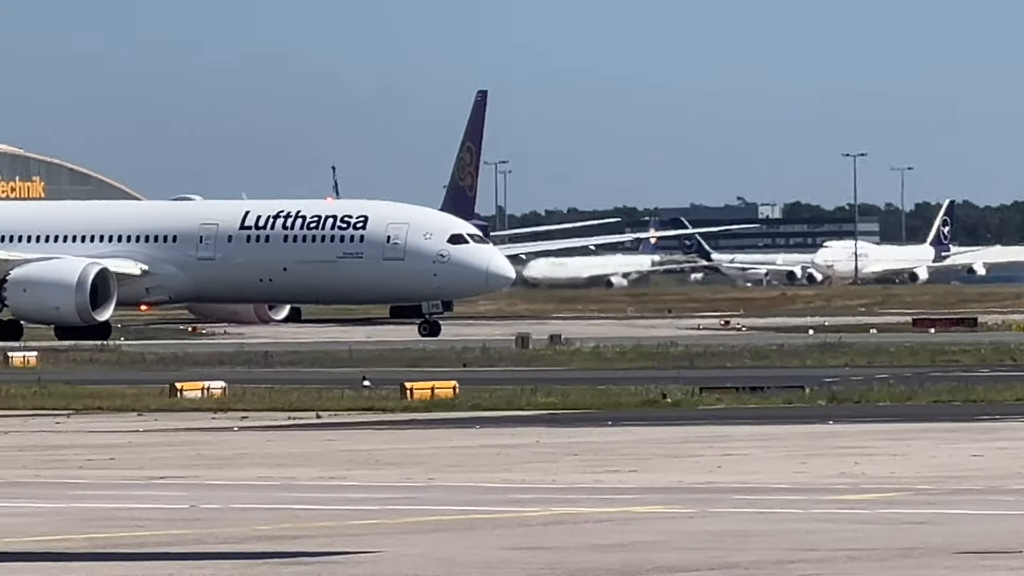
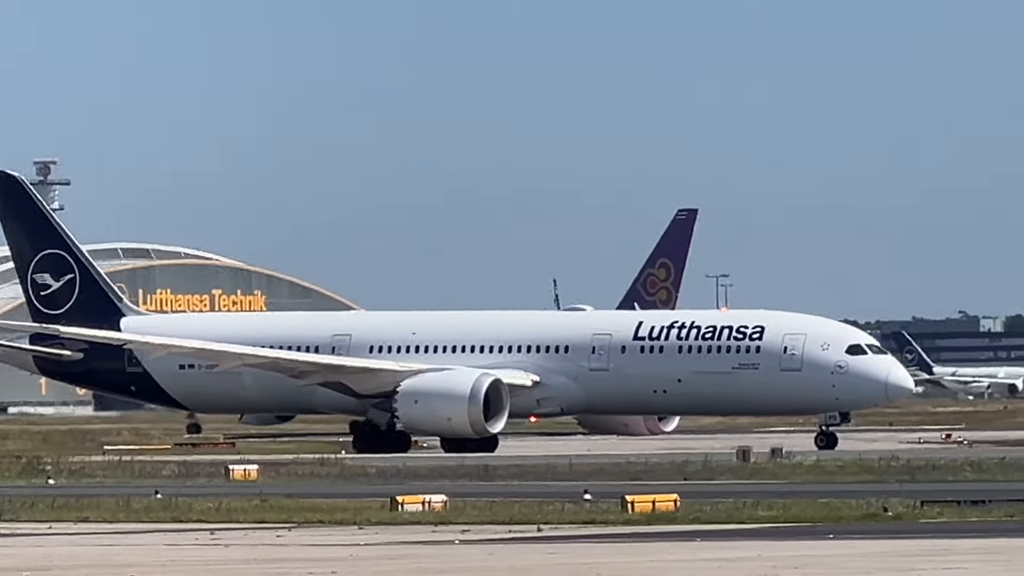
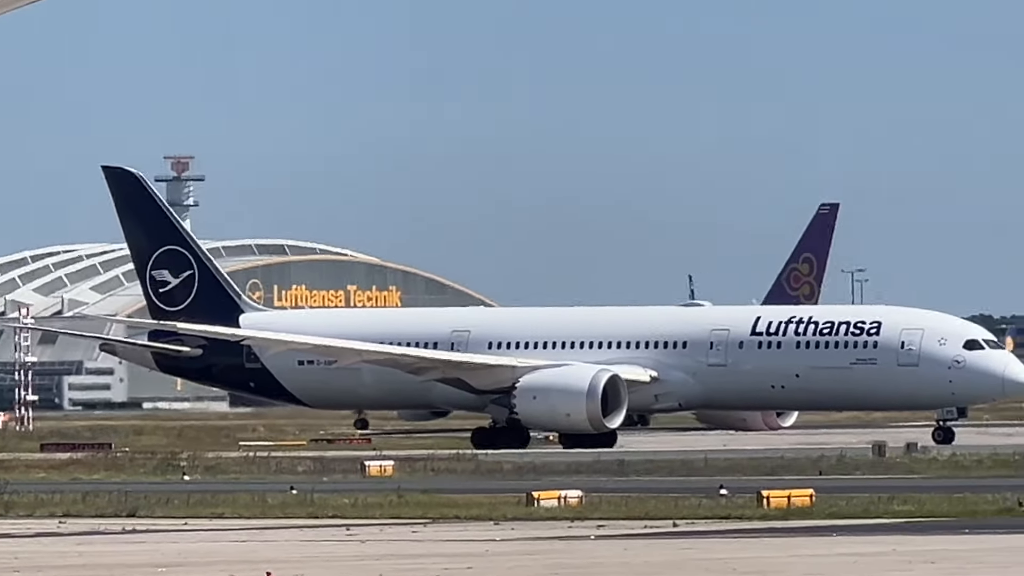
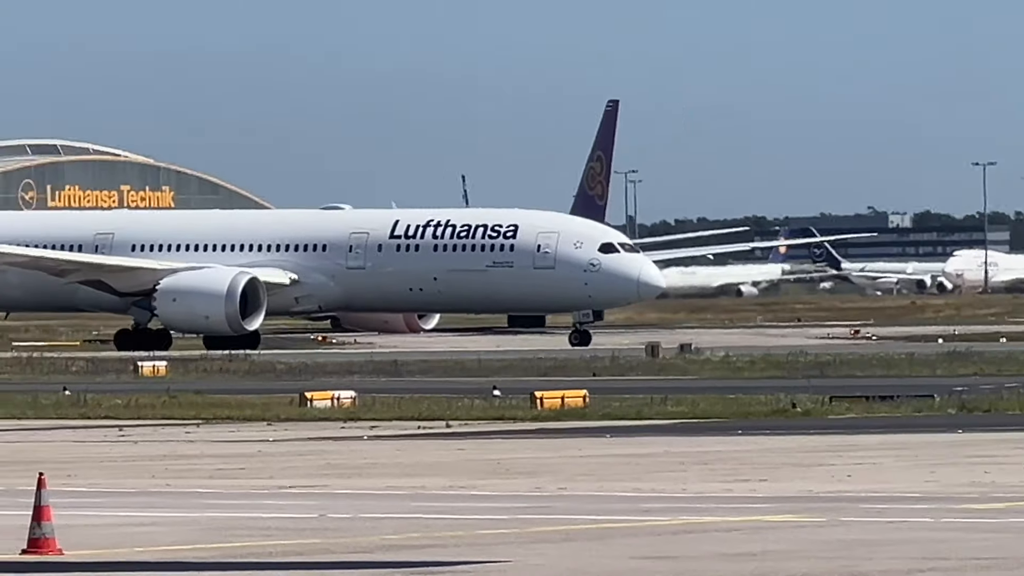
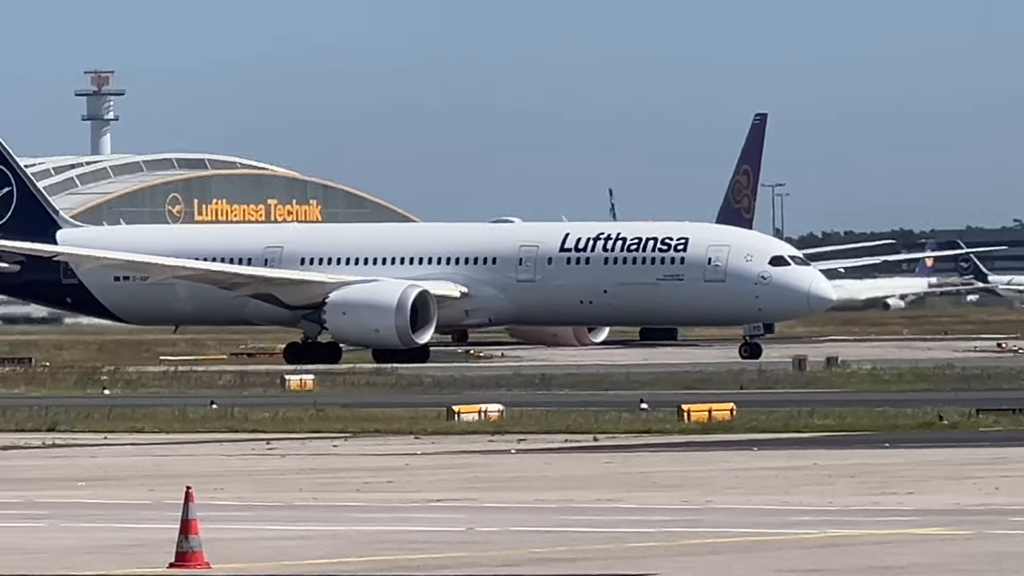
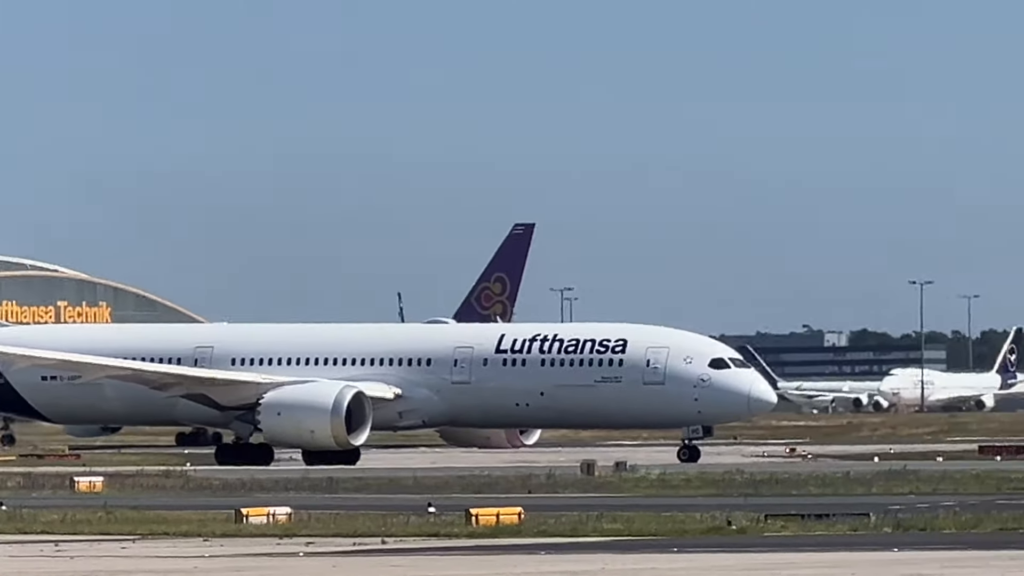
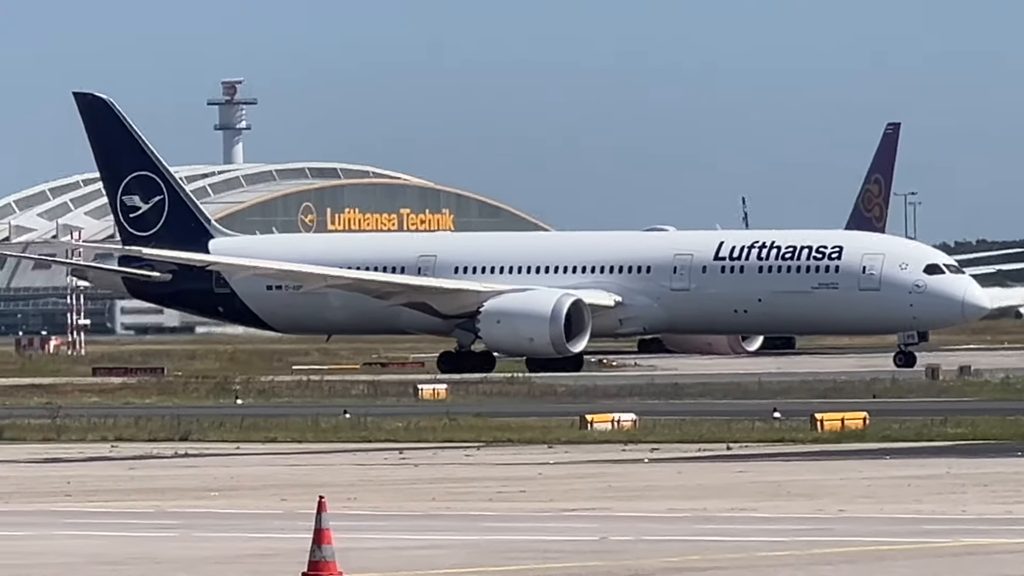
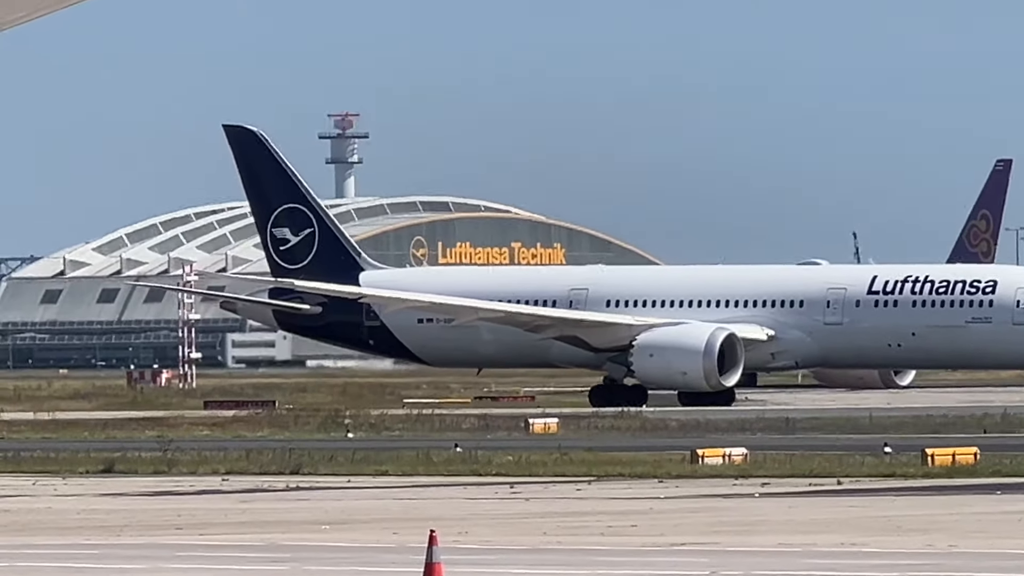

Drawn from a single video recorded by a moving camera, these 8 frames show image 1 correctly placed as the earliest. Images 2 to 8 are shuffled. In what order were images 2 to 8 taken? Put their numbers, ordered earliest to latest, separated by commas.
4, 5, 7, 8, 3, 2, 6
